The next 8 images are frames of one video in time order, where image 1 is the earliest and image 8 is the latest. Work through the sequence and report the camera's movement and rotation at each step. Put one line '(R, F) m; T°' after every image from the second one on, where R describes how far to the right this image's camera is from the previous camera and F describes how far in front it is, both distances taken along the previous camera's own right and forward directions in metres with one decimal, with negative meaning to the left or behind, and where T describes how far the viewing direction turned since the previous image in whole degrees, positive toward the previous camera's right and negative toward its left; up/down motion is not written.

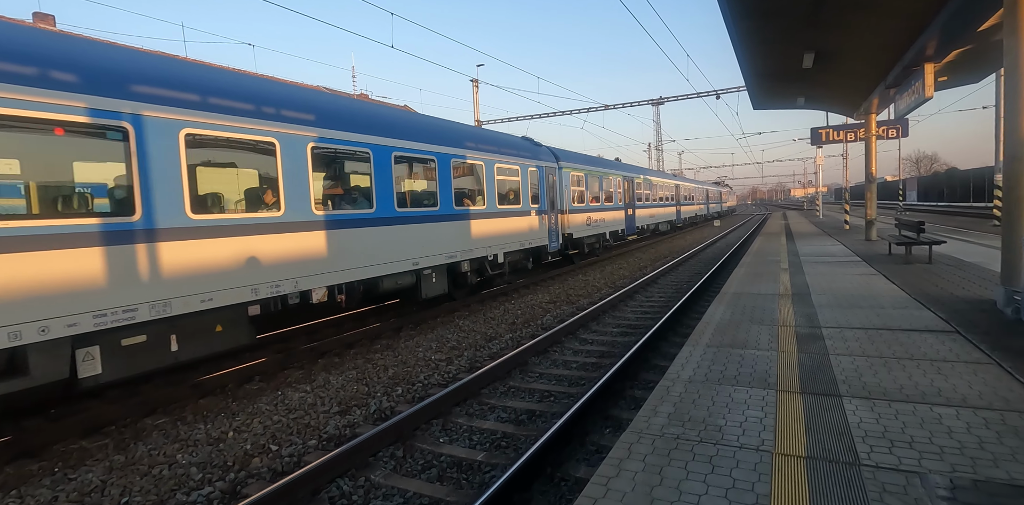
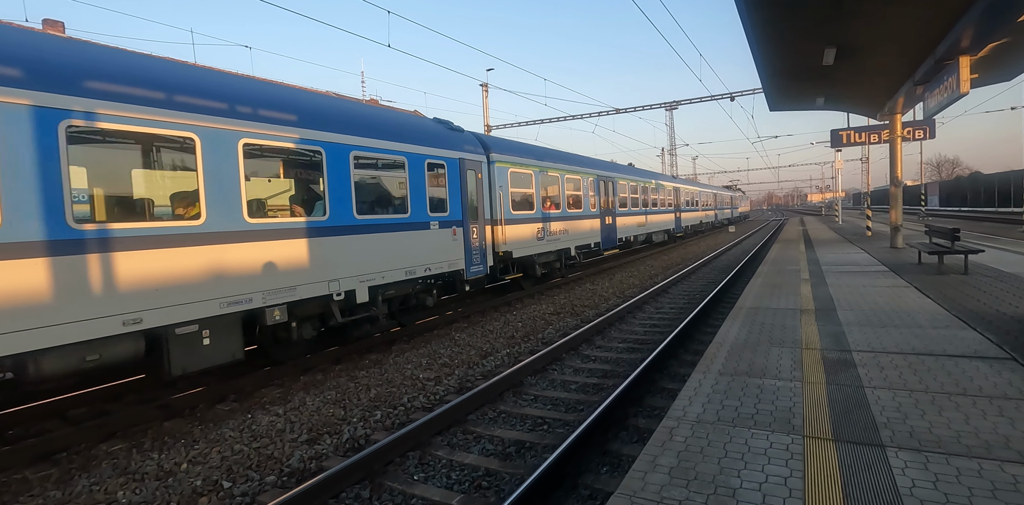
(+0.2, +0.5) m; -1°
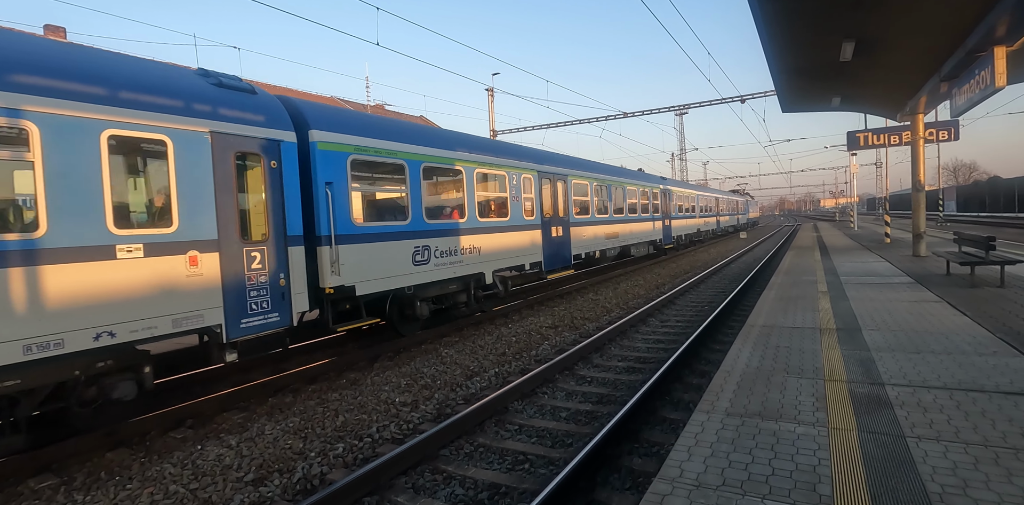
(+0.3, +0.5) m; -1°
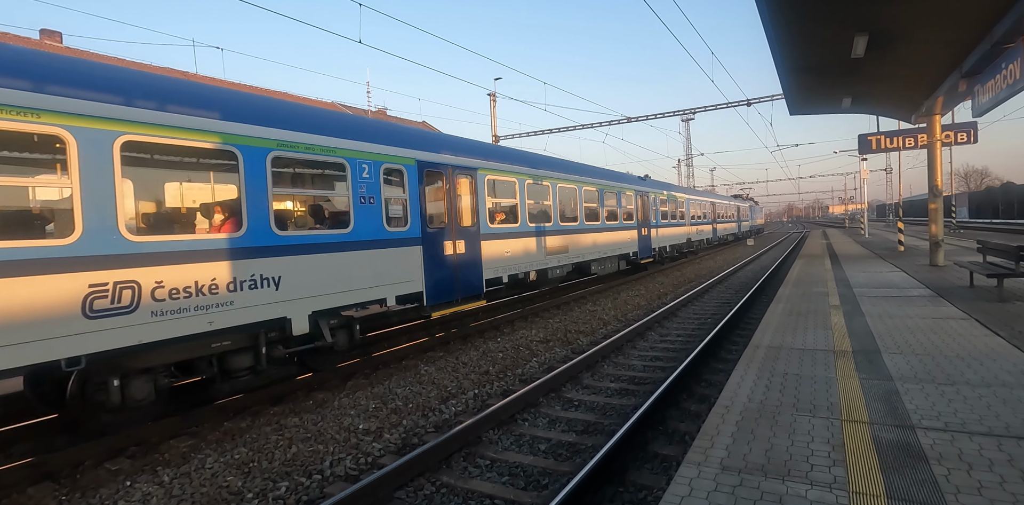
(+0.3, +0.5) m; -1°
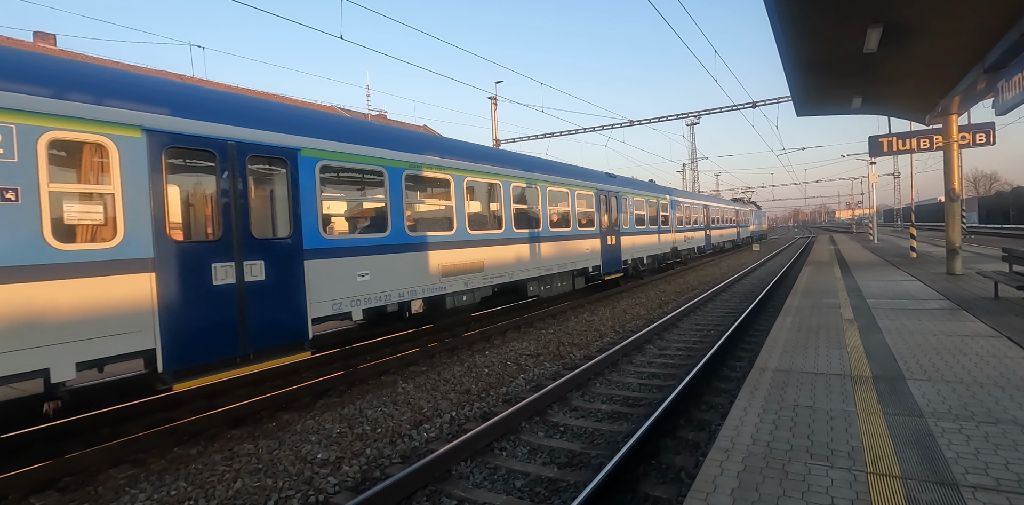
(+0.2, +0.5) m; -1°
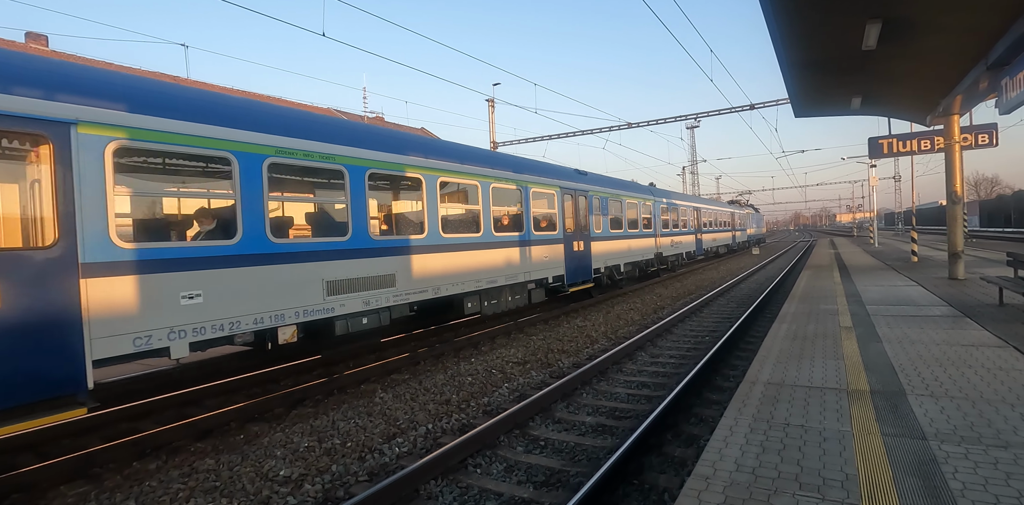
(+0.2, +0.2) m; 0°
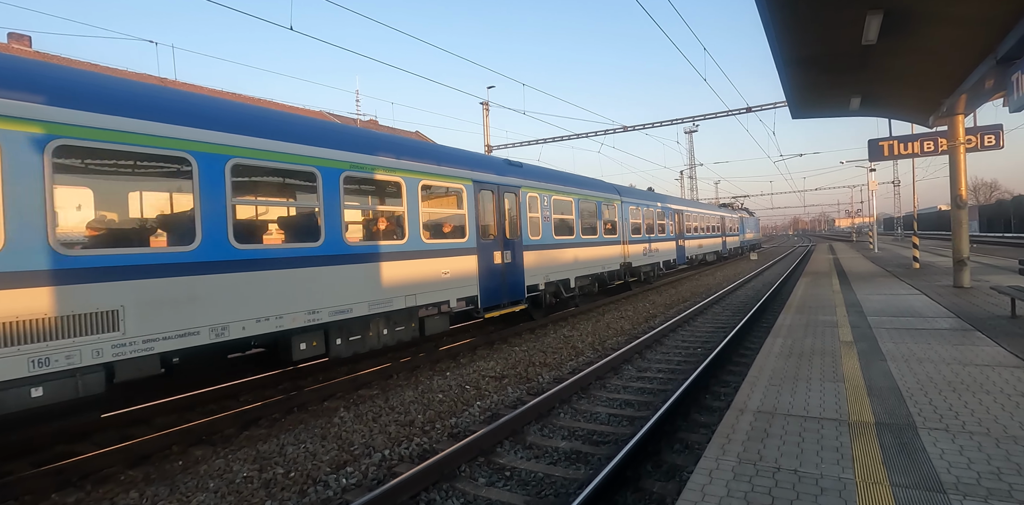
(+0.3, +0.4) m; 0°
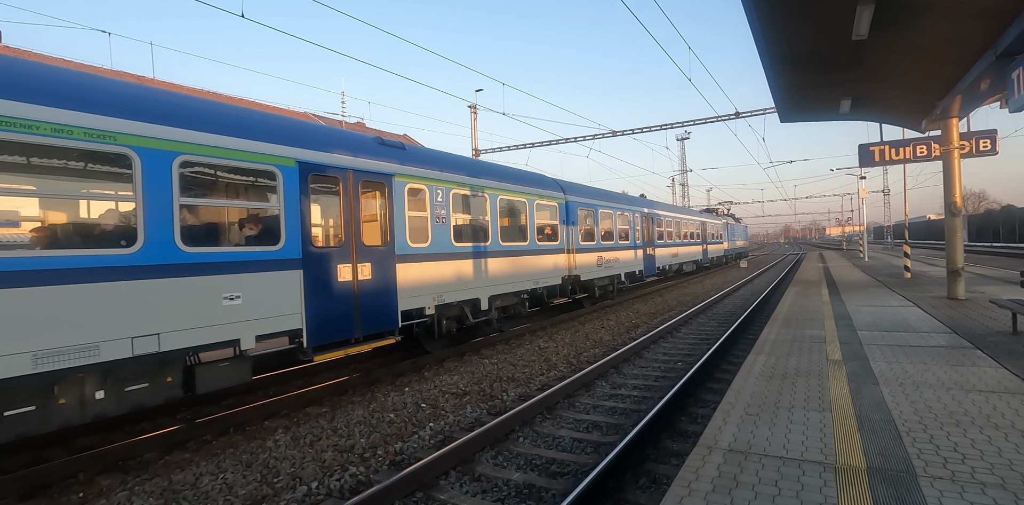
(+0.4, +0.5) m; +1°
